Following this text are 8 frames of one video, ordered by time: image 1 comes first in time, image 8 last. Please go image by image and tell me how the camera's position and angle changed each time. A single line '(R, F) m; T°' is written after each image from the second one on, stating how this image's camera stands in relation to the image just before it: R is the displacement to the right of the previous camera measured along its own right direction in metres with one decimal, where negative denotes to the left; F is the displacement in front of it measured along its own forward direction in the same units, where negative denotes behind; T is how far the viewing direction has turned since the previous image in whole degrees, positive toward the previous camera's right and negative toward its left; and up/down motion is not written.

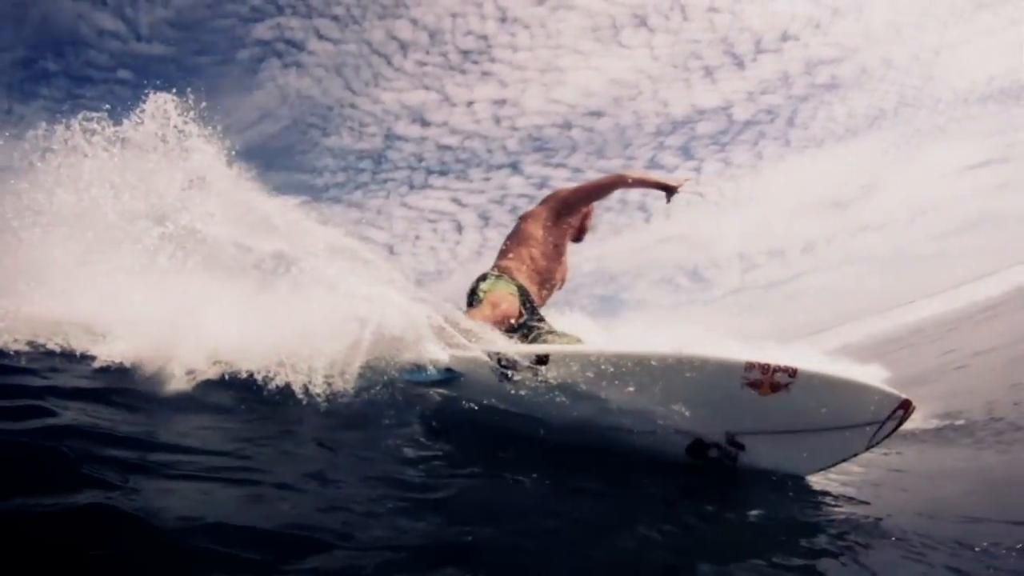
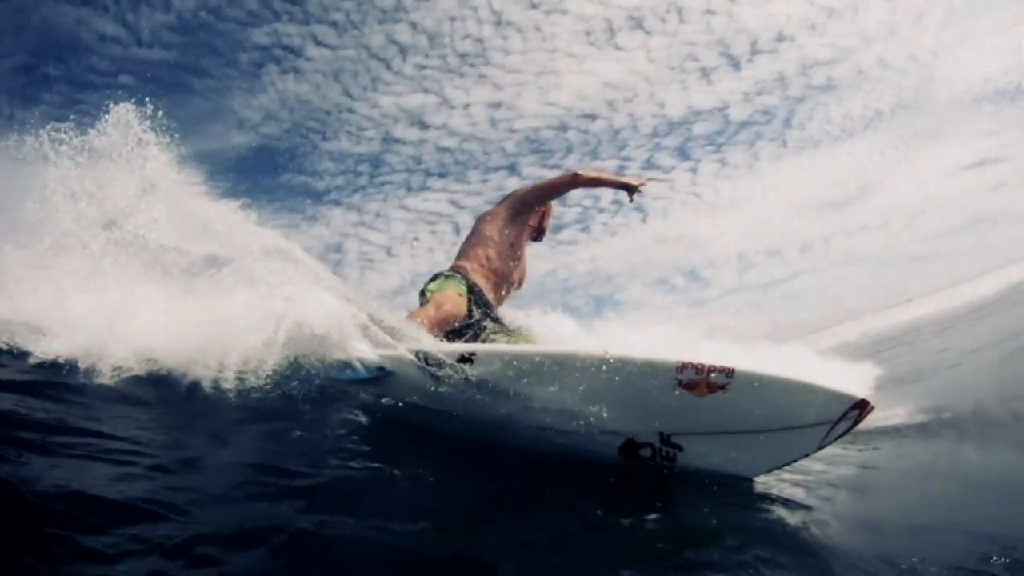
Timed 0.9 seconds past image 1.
(+0.3, -0.1) m; 0°
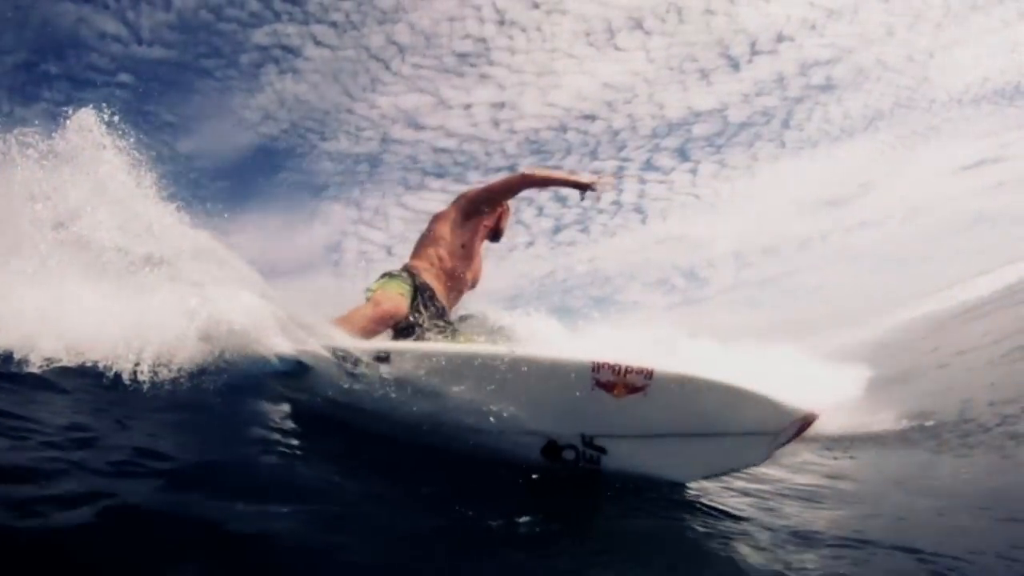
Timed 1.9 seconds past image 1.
(+0.3, -0.1) m; 0°
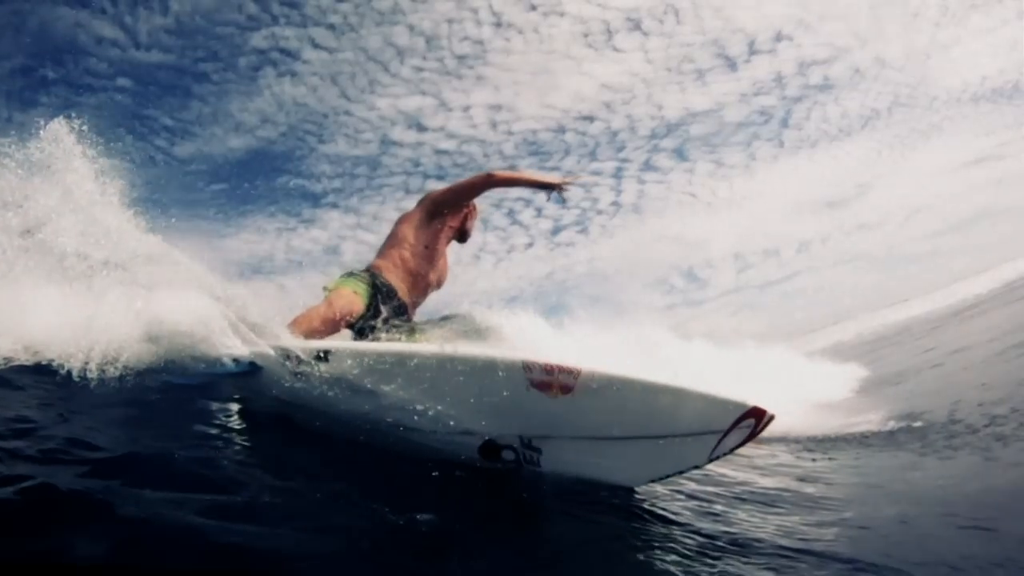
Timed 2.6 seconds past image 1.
(+0.2, -0.1) m; 0°
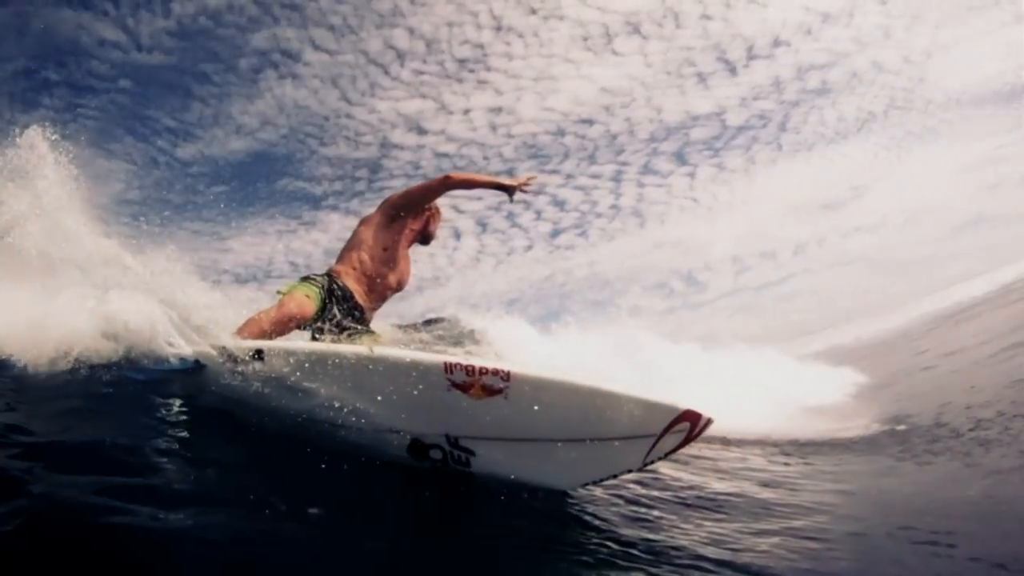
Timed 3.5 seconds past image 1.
(+0.2, -0.3) m; 0°
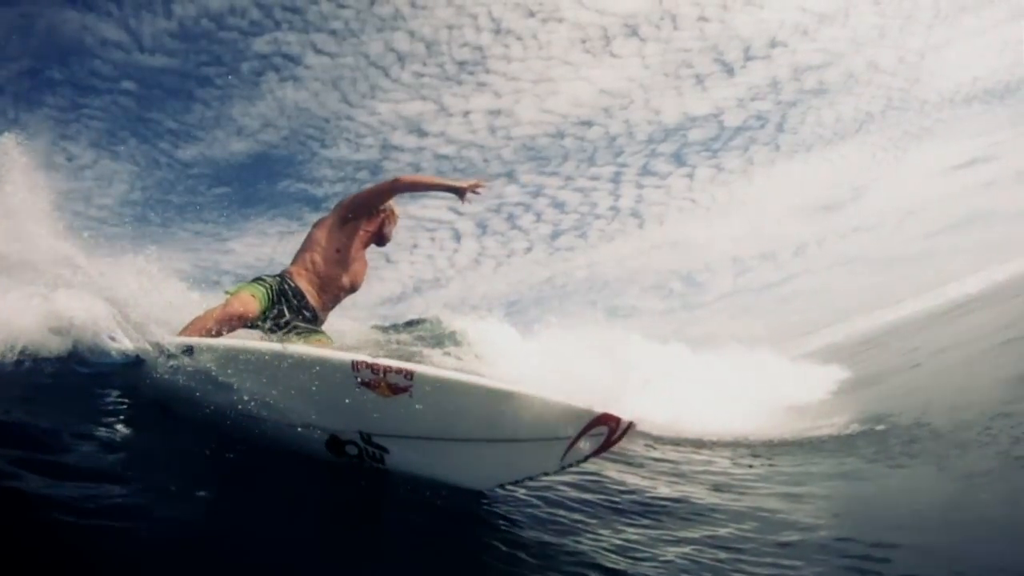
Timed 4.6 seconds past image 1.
(-0.5, -0.5) m; 0°
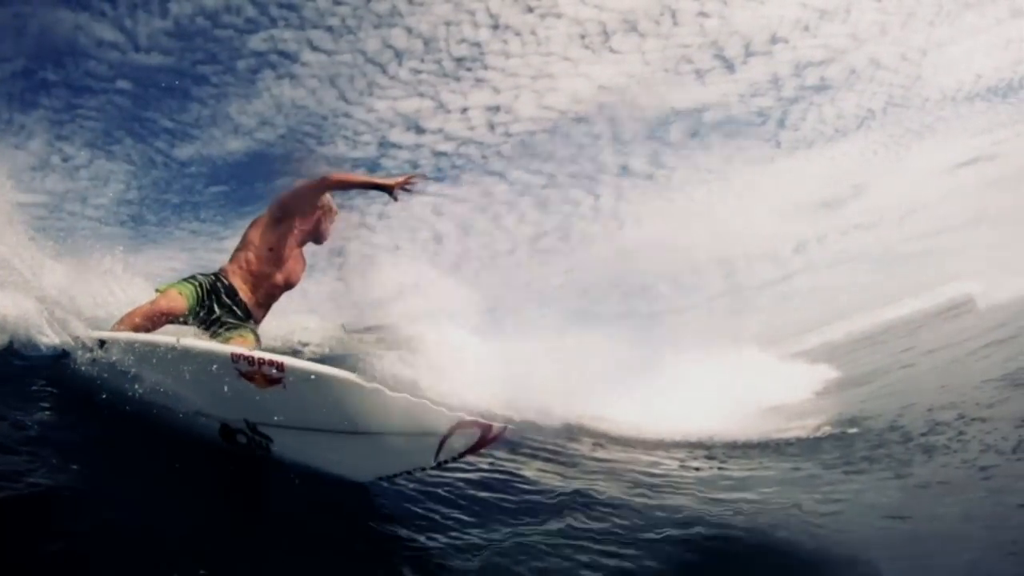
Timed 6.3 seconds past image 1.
(-0.3, +0.4) m; 0°
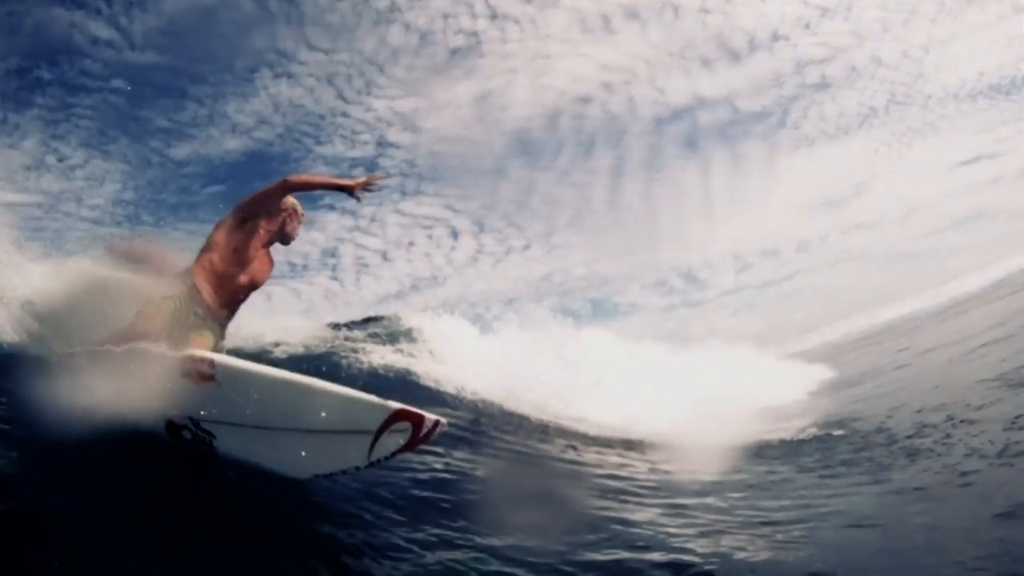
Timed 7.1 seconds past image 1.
(+0.6, +0.4) m; 0°
